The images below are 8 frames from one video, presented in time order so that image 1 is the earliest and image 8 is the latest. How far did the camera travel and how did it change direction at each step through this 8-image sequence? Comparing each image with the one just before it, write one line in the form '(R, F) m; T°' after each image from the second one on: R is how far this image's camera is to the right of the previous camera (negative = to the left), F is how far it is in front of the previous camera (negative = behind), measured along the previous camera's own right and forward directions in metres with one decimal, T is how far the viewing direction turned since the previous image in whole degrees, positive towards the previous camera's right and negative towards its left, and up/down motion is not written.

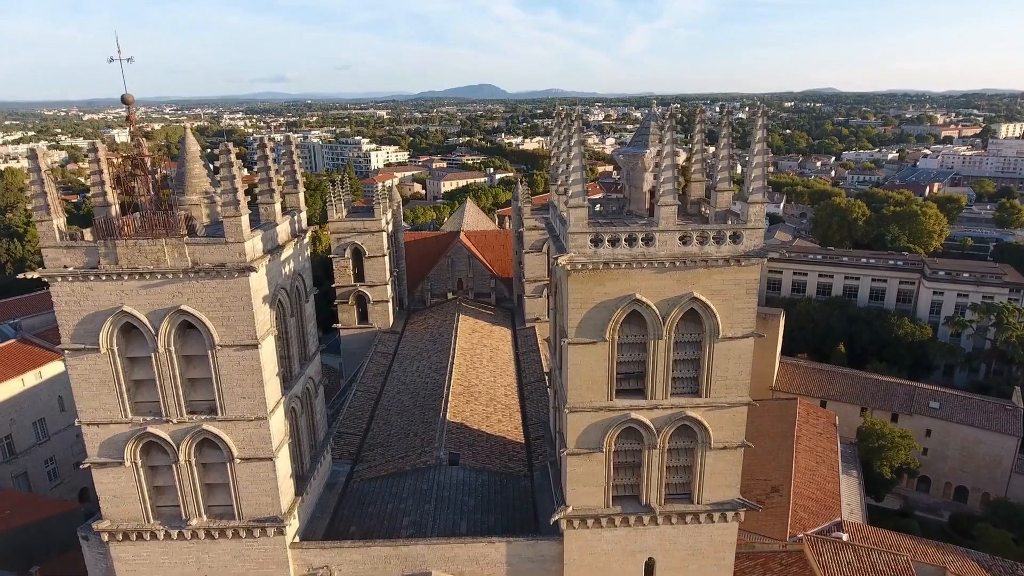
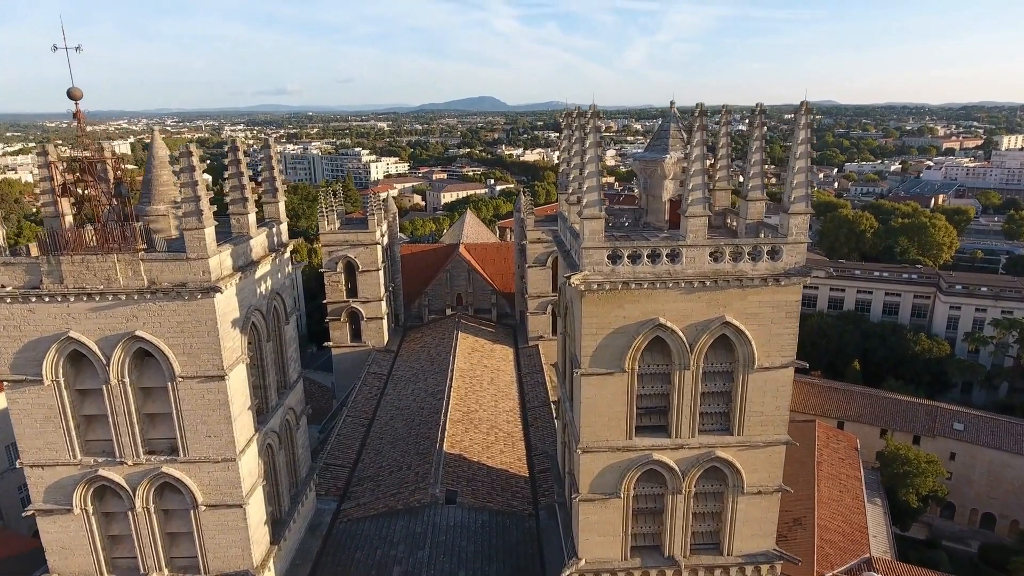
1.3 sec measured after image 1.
(-0.1, +1.6) m; 0°
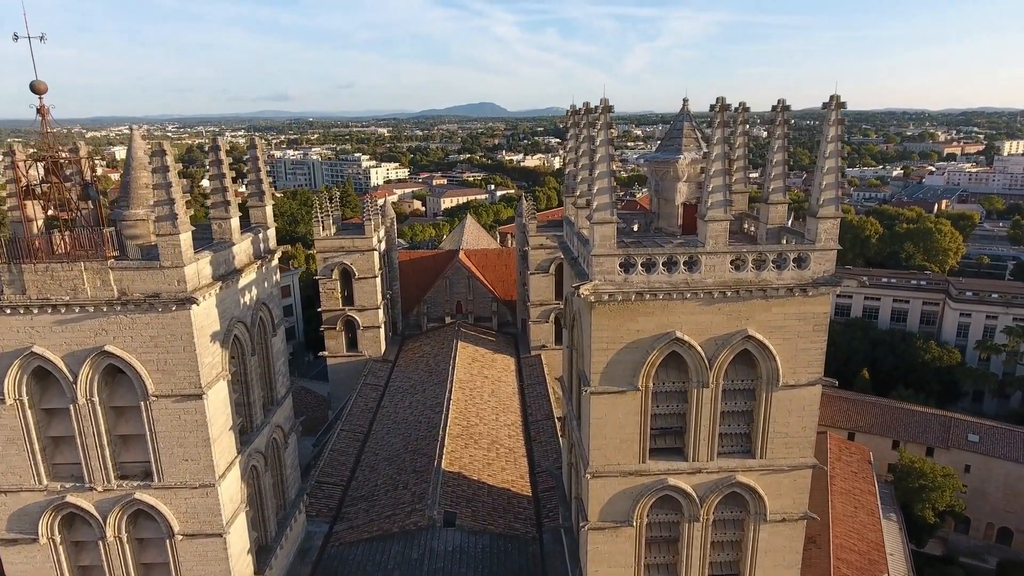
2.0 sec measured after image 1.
(0.0, +0.9) m; 0°
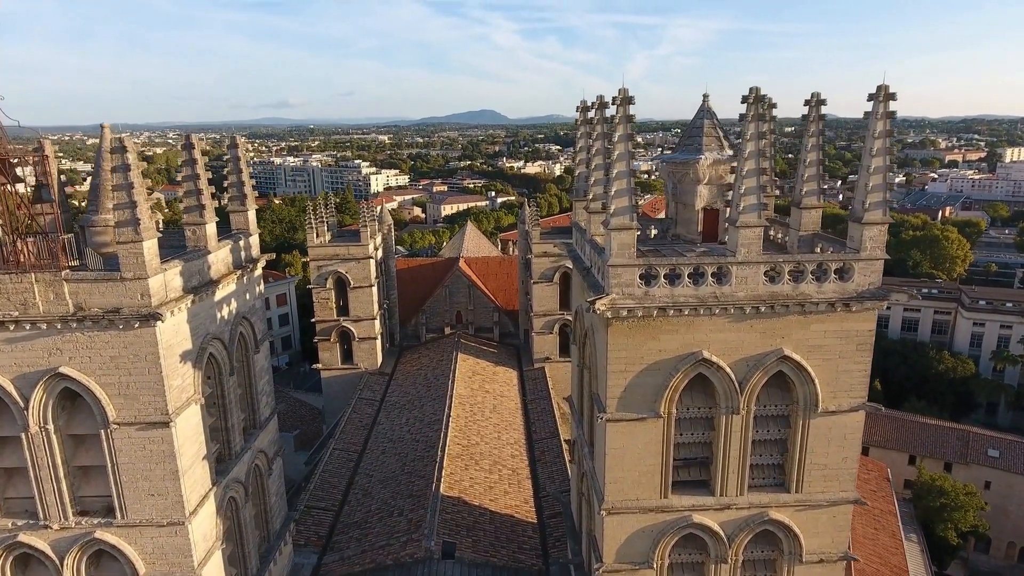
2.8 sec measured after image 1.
(-0.1, +1.1) m; 0°
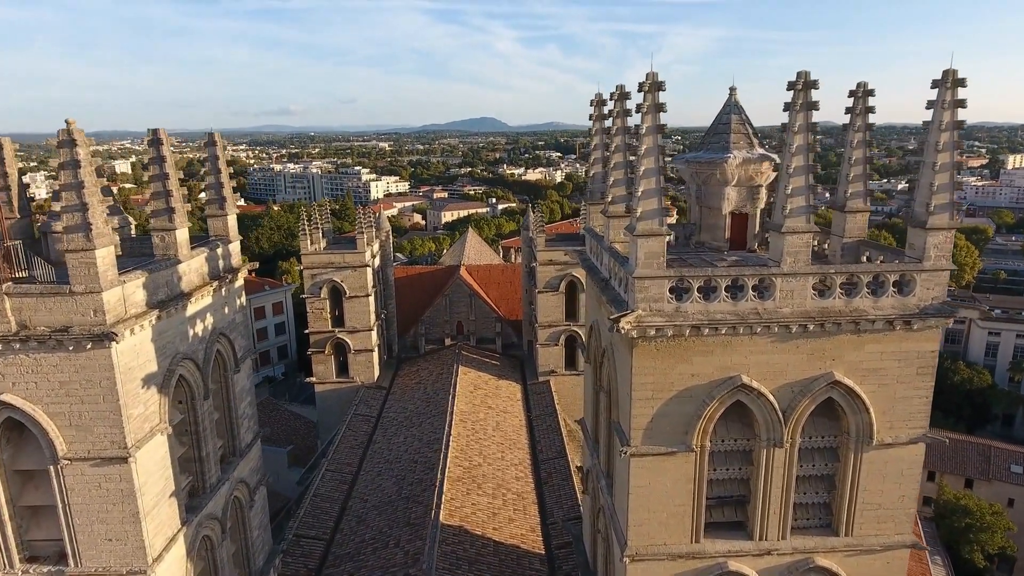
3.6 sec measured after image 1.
(-0.1, +1.1) m; 0°
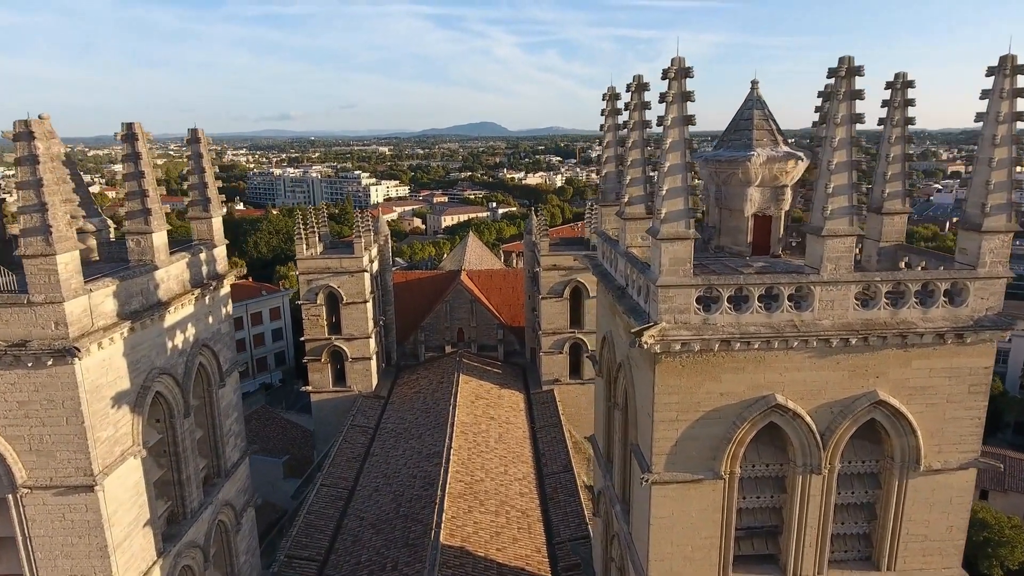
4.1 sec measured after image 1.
(-0.1, +0.8) m; 0°
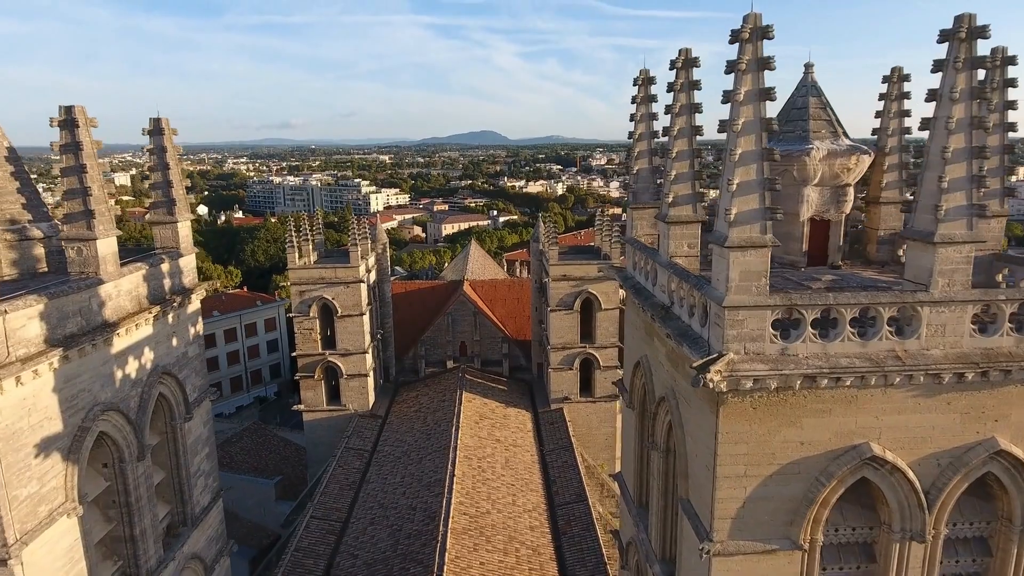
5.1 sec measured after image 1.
(-0.2, +1.4) m; 0°
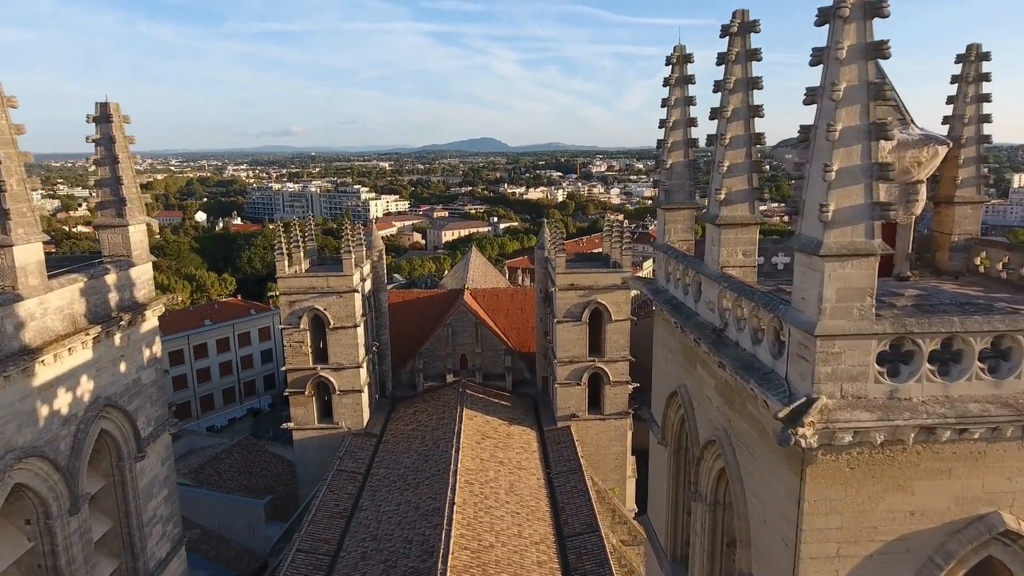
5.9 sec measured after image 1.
(-0.1, +1.3) m; 0°
